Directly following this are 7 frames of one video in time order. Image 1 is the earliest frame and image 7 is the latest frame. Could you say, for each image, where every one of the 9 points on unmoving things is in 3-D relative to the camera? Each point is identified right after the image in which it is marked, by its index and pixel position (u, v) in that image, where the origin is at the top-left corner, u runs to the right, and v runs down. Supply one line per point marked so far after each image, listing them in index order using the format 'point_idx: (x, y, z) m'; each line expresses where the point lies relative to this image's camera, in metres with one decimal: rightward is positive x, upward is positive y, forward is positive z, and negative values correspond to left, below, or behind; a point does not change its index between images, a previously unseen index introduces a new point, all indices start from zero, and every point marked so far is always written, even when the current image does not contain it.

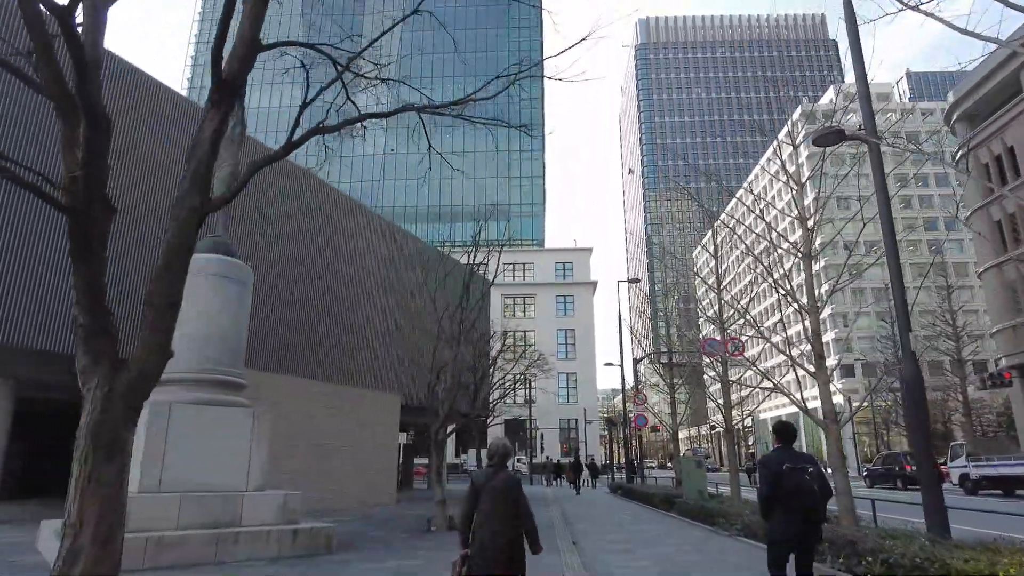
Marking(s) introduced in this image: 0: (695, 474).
0: (+4.7, -4.8, +16.1) m
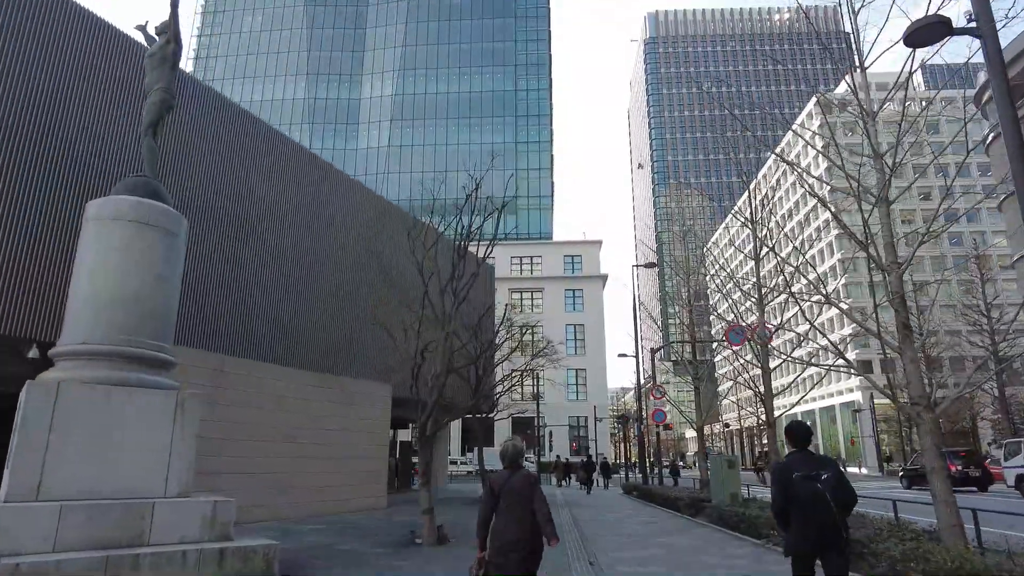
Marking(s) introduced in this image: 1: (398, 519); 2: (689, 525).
0: (+4.8, -4.2, +14.1) m
1: (-2.5, -4.6, +12.6) m
2: (+3.8, -5.0, +13.3) m
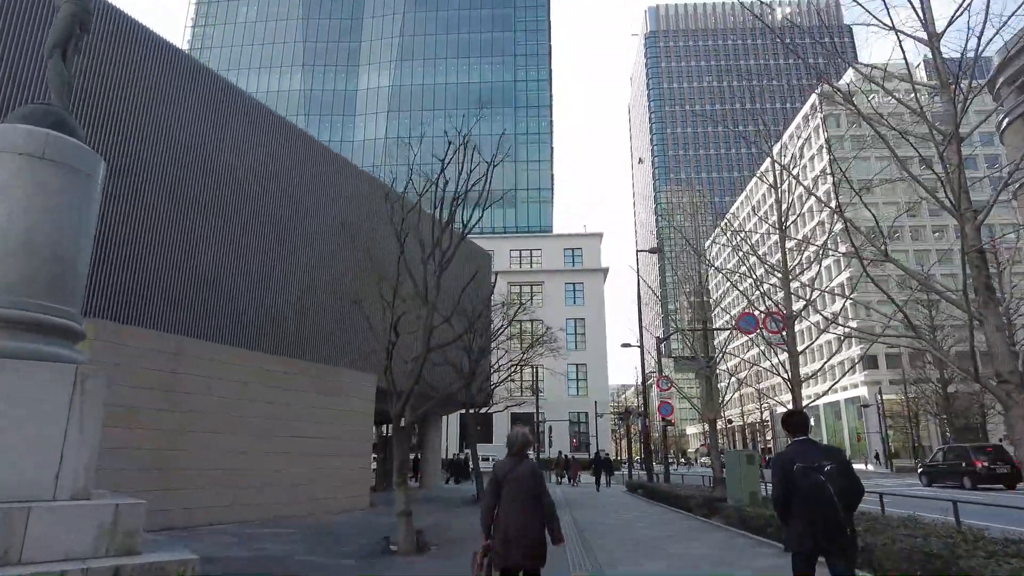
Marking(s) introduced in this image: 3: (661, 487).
0: (+4.7, -3.7, +12.8) m
1: (-2.6, -4.2, +11.2) m
2: (+3.7, -4.6, +12.0) m
3: (+4.4, -5.8, +18.6) m
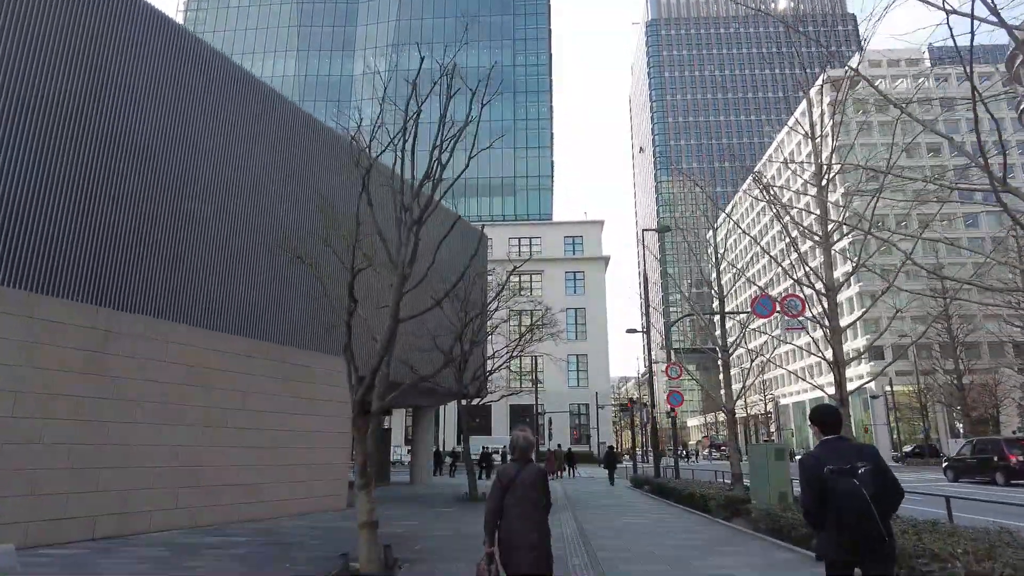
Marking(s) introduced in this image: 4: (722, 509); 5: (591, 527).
0: (+4.6, -3.2, +11.2) m
1: (-2.7, -3.7, +9.7) m
2: (+3.6, -4.1, +10.5) m
3: (+4.3, -5.3, +17.1) m
4: (+3.9, -4.1, +11.8) m
5: (+1.6, -4.6, +12.2) m
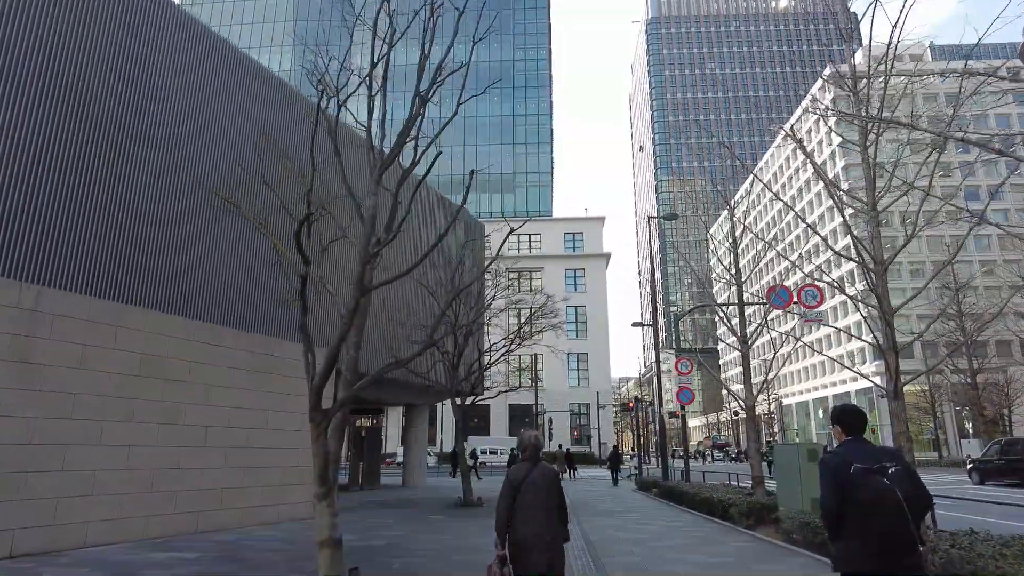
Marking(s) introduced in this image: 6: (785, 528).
0: (+4.5, -2.9, +10.0) m
1: (-2.7, -3.4, +8.4) m
2: (+3.5, -3.8, +9.2) m
3: (+4.2, -5.0, +15.9) m
4: (+3.9, -3.8, +10.5) m
5: (+1.5, -4.3, +11.0) m
6: (+3.9, -3.4, +9.1) m
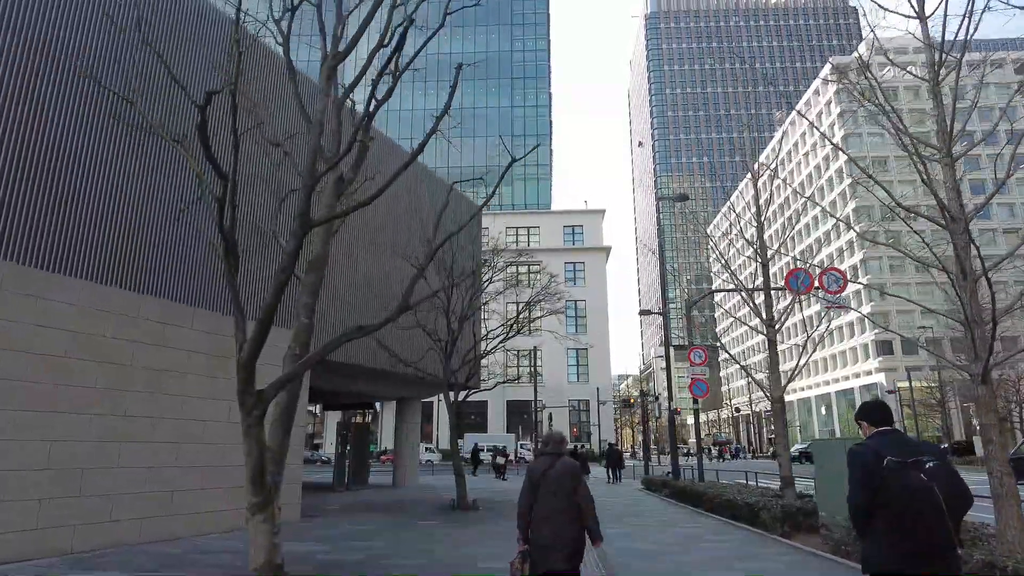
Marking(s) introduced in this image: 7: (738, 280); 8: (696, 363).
0: (+4.5, -2.5, +8.6) m
1: (-2.7, -3.0, +7.1) m
2: (+3.5, -3.4, +7.9) m
3: (+4.2, -4.5, +14.5) m
4: (+3.9, -3.4, +9.2) m
5: (+1.5, -3.9, +9.6) m
6: (+3.9, -3.1, +7.7) m
7: (+5.4, +0.2, +15.1) m
8: (+6.4, -2.9, +22.9) m
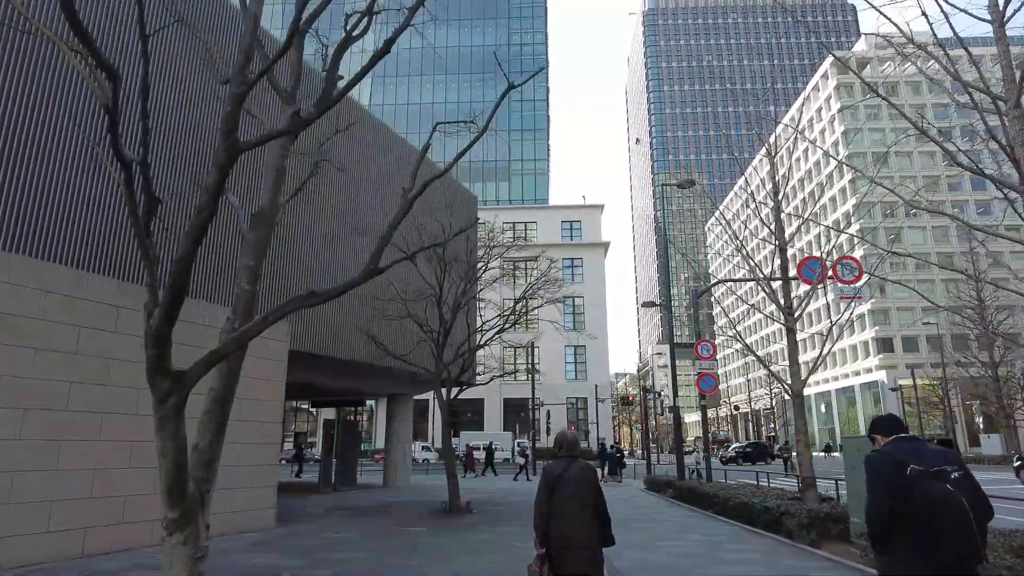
0: (+4.5, -2.3, +7.8) m
1: (-2.8, -2.7, +6.2) m
2: (+3.5, -3.1, +7.0) m
3: (+4.1, -4.3, +13.7) m
4: (+3.8, -3.2, +8.3) m
5: (+1.5, -3.7, +8.7) m
6: (+3.8, -2.8, +6.8) m
7: (+5.3, +0.4, +14.2) m
8: (+6.2, -2.7, +22.0) m
